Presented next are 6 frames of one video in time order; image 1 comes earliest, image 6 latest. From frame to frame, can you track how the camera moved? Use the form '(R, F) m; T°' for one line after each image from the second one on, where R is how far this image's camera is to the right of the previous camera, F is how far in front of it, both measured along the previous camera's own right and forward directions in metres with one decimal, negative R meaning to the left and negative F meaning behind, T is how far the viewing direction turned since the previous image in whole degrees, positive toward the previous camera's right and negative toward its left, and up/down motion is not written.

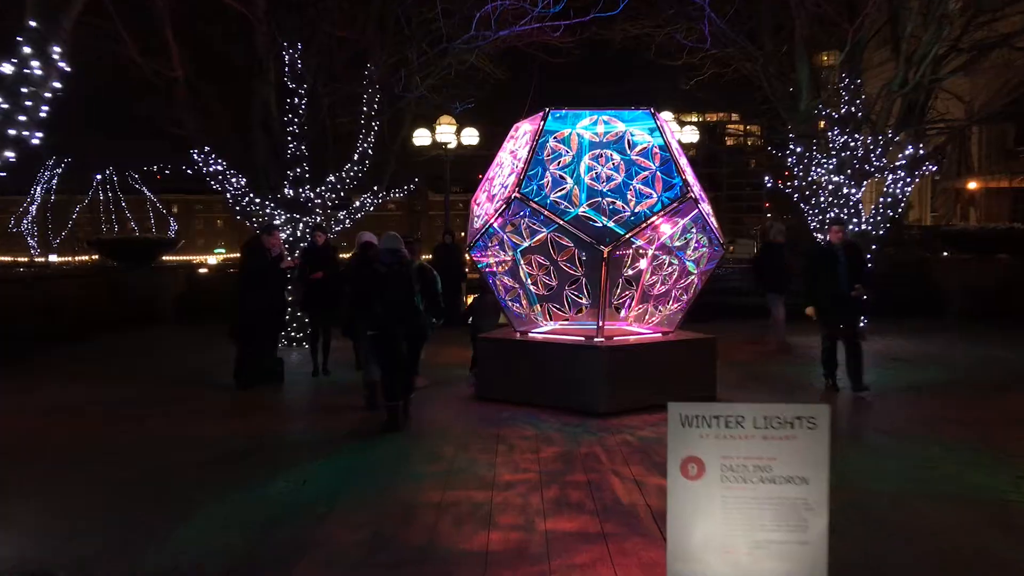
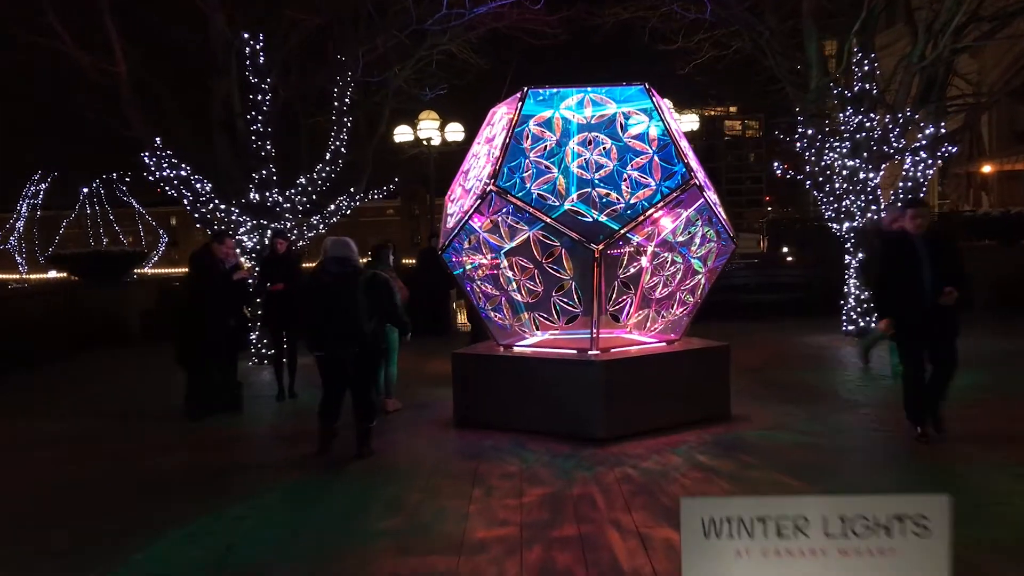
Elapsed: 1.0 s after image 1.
(+0.2, +1.2) m; 0°
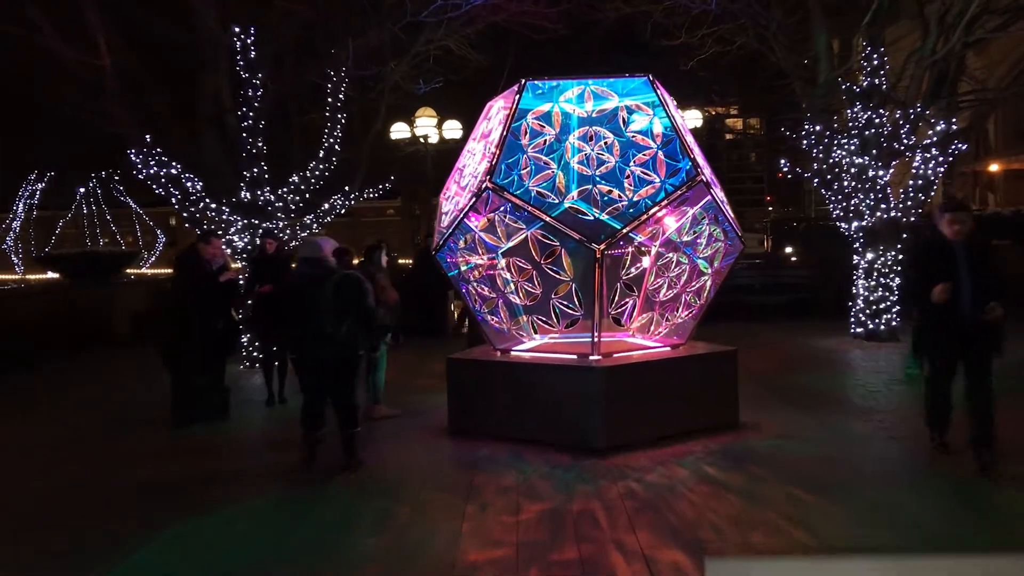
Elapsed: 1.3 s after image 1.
(0.0, +0.4) m; 0°
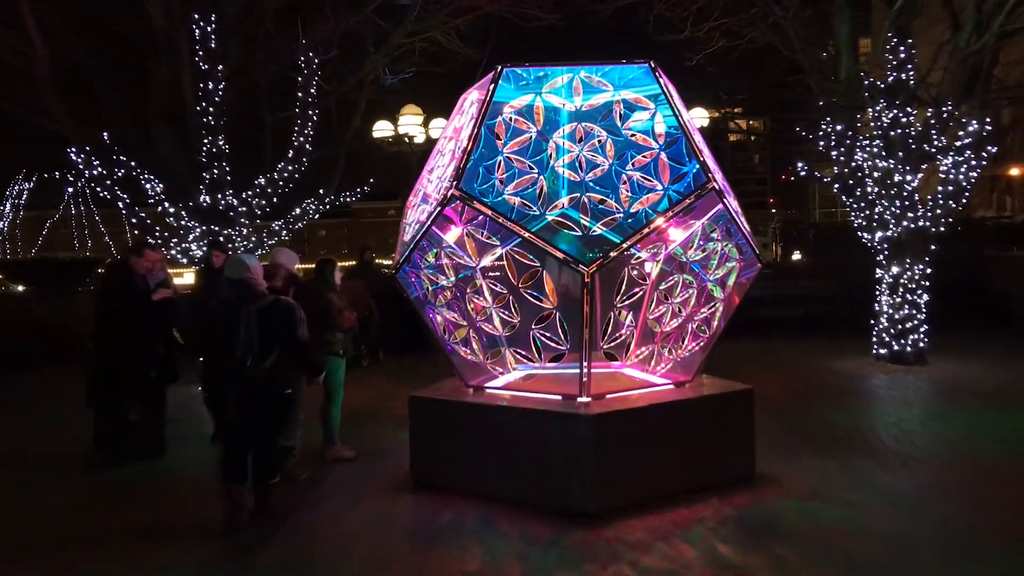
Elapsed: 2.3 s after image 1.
(+0.2, +1.3) m; 0°
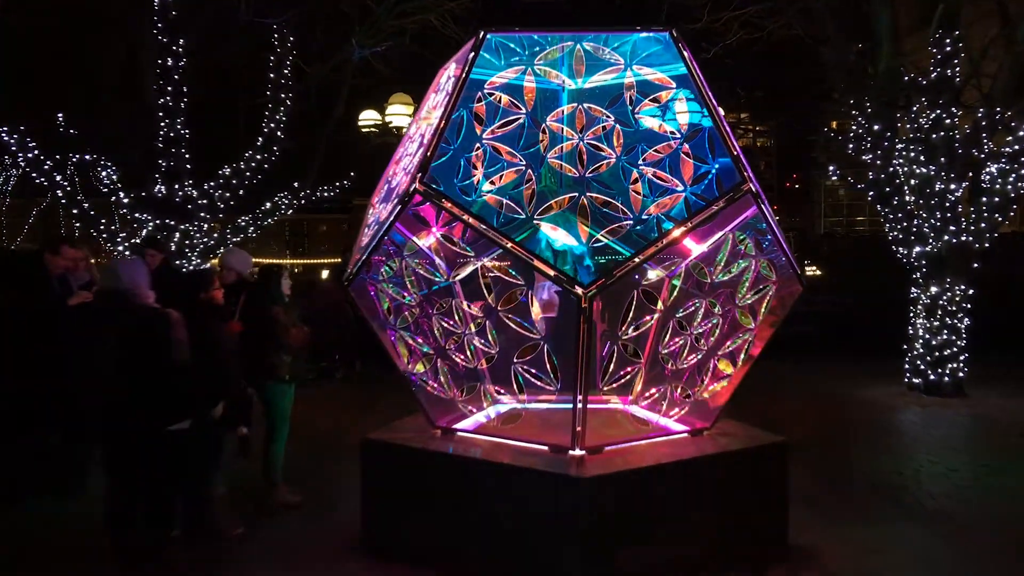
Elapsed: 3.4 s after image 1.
(+0.1, +1.3) m; 0°
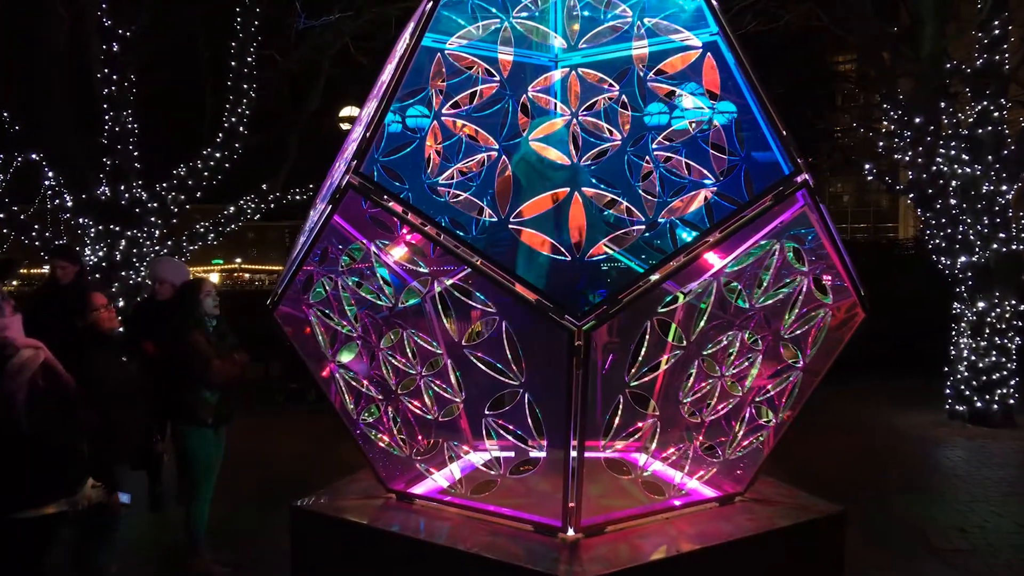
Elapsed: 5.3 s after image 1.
(+0.1, +1.3) m; 0°
